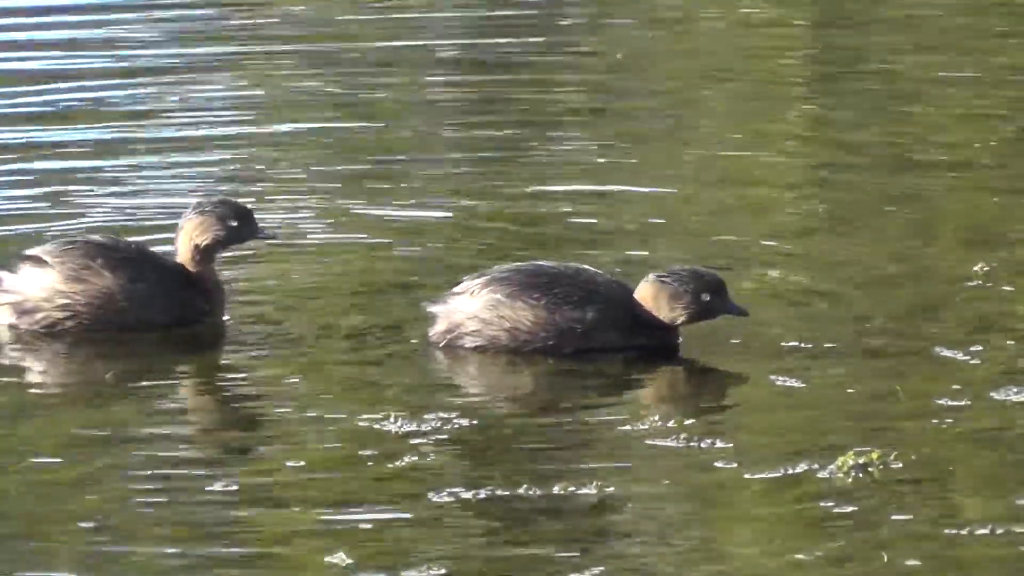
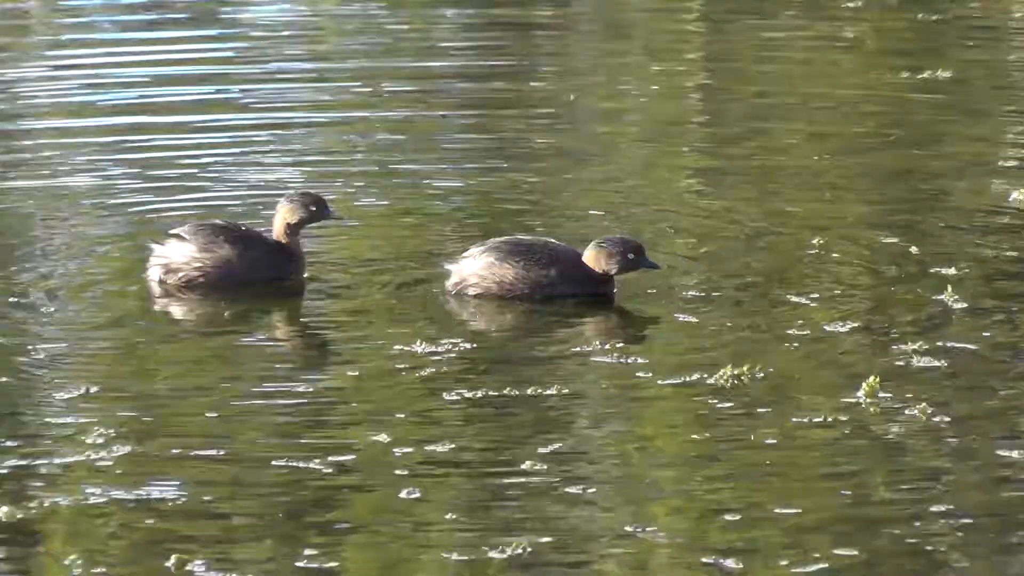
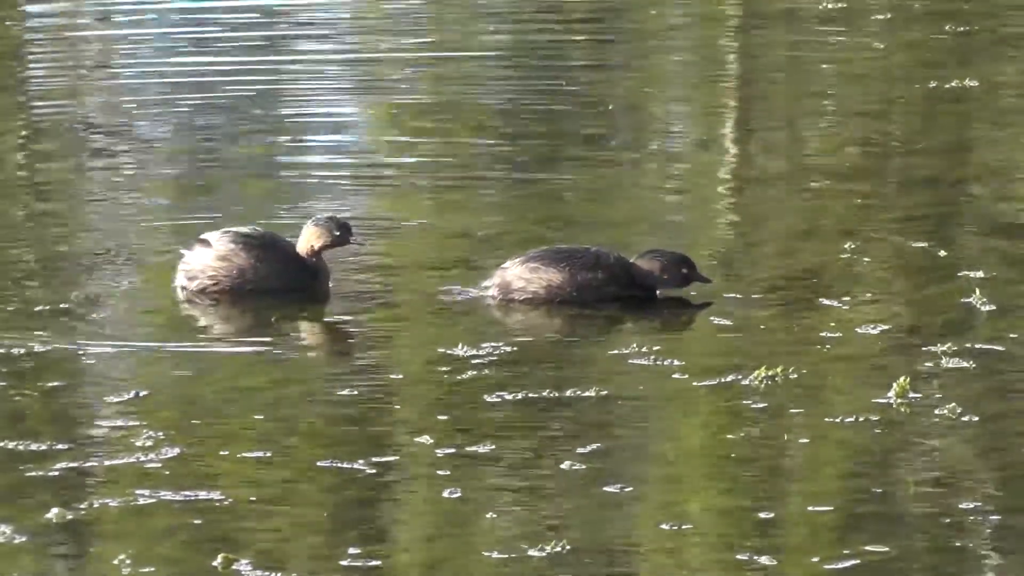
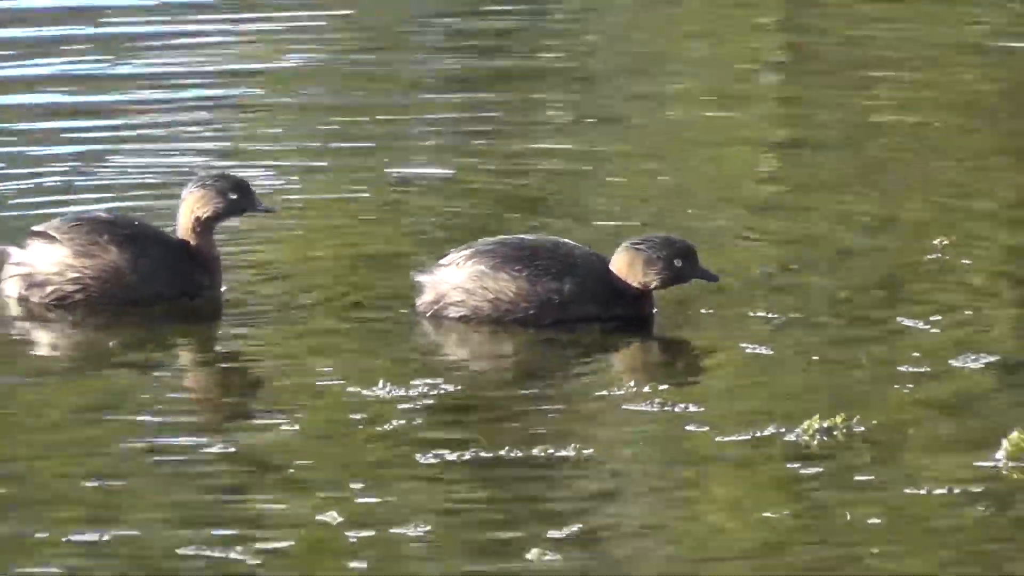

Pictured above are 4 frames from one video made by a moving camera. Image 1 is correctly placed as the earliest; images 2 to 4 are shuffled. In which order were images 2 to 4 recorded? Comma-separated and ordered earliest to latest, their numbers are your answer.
4, 2, 3
